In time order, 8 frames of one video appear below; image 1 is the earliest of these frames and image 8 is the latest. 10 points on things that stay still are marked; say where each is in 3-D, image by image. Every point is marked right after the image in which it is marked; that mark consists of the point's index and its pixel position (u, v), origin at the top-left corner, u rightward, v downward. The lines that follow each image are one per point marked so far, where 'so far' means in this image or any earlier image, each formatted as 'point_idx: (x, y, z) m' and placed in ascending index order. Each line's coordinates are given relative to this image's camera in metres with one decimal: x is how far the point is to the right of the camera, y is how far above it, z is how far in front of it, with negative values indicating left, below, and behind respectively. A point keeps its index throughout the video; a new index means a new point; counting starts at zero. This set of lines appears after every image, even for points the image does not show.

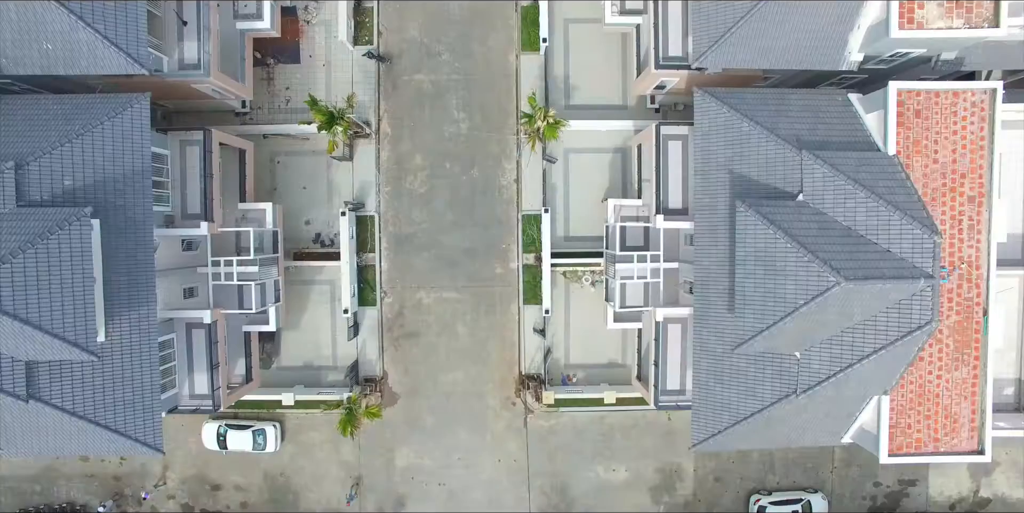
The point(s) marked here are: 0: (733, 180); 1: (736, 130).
0: (+4.5, +1.5, +13.7) m
1: (+4.6, +2.6, +13.6) m
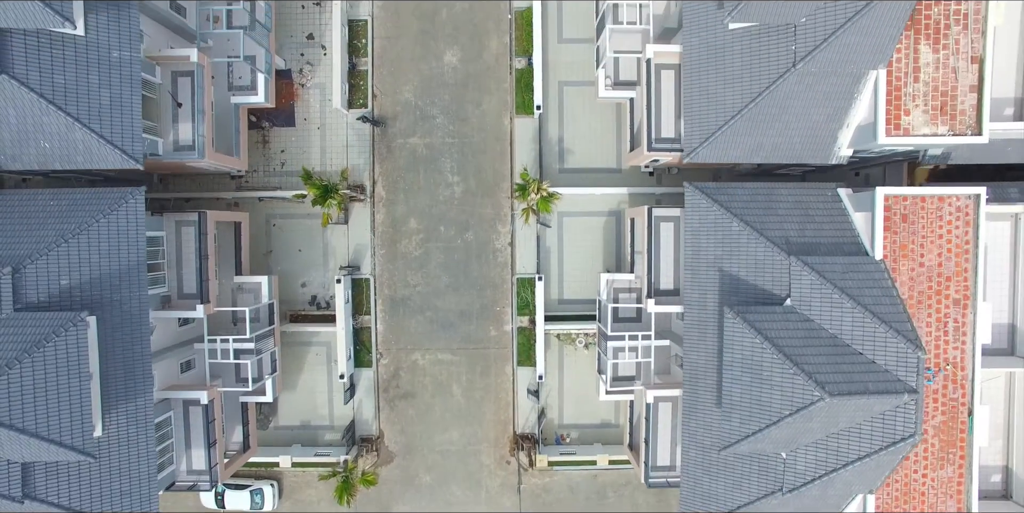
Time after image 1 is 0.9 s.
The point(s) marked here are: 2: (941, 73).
0: (+4.4, -0.5, +13.8) m
1: (+4.4, +0.6, +13.8) m
2: (+8.3, +3.6, +13.0) m
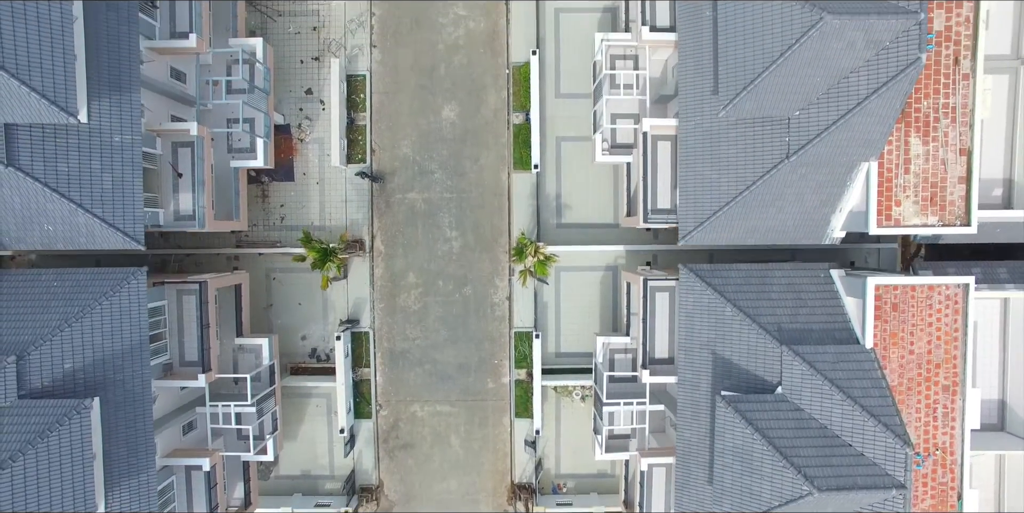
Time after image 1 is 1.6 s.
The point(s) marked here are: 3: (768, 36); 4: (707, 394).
0: (+4.3, -2.2, +14.0) m
1: (+4.3, -1.2, +14.0) m
2: (+8.3, +1.8, +13.2) m
3: (+4.8, +4.0, +12.4) m
4: (+4.1, -2.9, +14.2) m
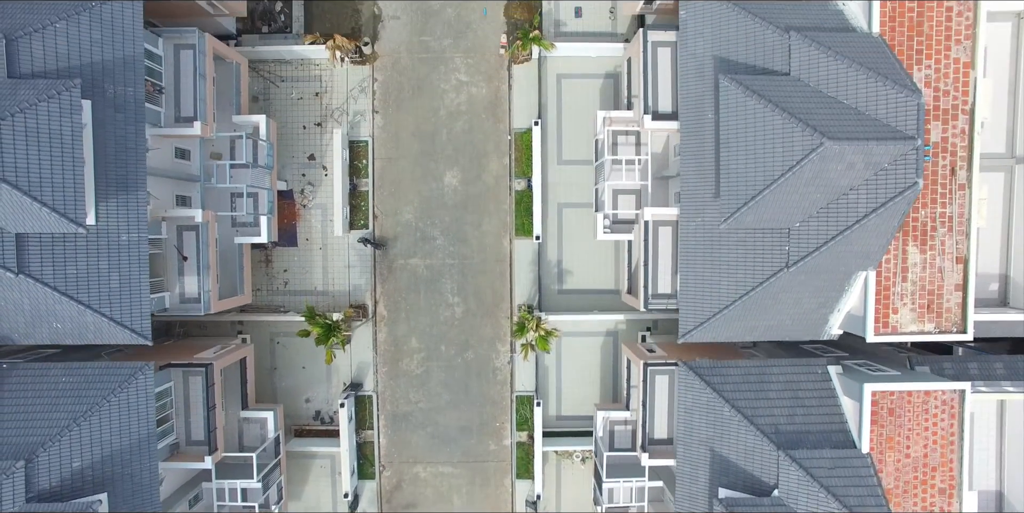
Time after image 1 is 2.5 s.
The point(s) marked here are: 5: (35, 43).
0: (+4.3, -4.3, +14.3) m
1: (+4.4, -3.3, +14.2) m
2: (+8.3, -0.3, +13.4) m
3: (+4.8, +1.9, +12.5) m
4: (+4.2, -5.0, +14.4) m
5: (-9.6, +4.3, +13.6) m
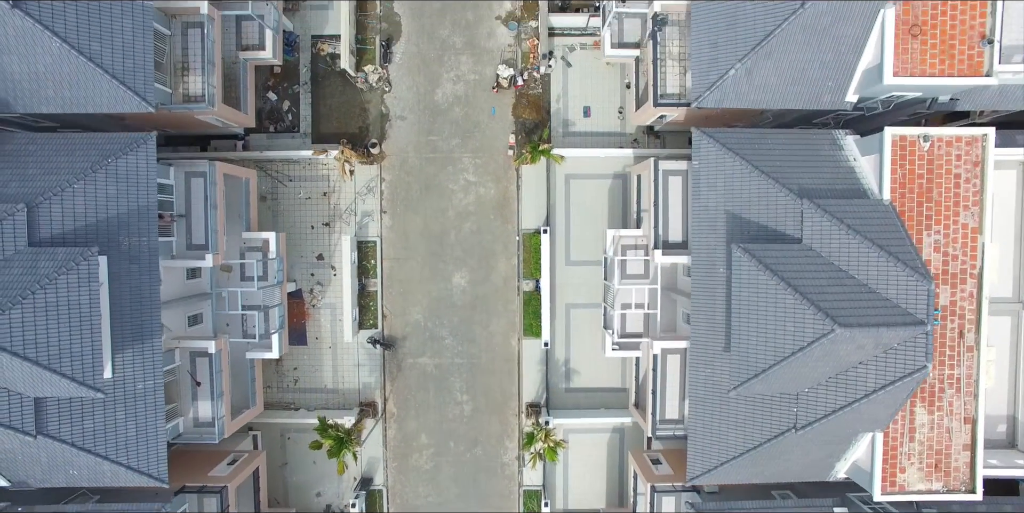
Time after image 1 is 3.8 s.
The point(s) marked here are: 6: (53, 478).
0: (+4.6, -7.6, +14.6) m
1: (+4.6, -6.5, +14.5) m
2: (+8.6, -3.6, +13.6) m
3: (+5.1, -1.4, +12.7) m
4: (+4.5, -8.3, +14.7) m
5: (-9.3, +1.1, +13.6) m
6: (-10.1, -4.9, +14.7) m
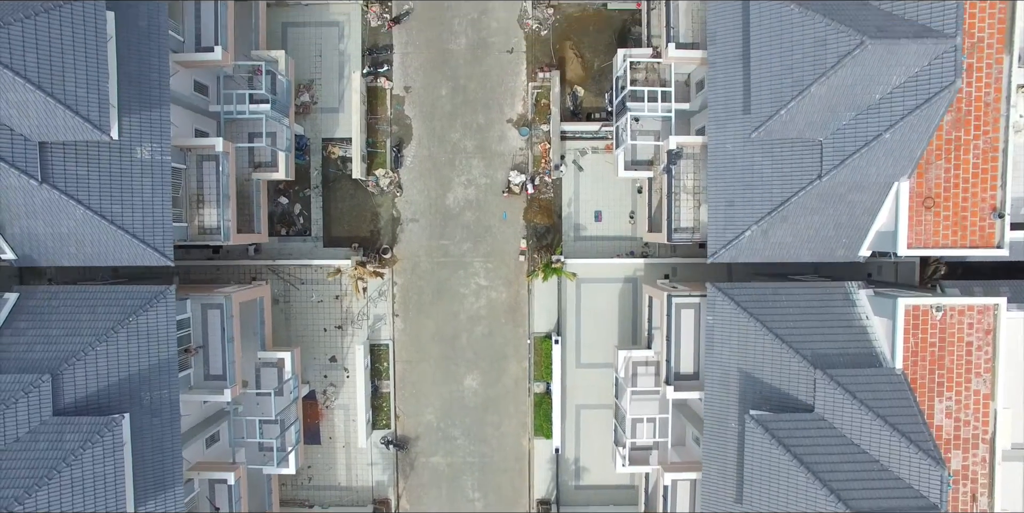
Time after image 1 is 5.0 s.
0: (+4.9, -10.9, +15.1) m
1: (+5.0, -9.9, +14.9) m
2: (+8.9, -6.9, +13.9) m
3: (+5.5, -4.8, +13.0) m
4: (+4.8, -11.6, +15.2) m
5: (-9.0, -2.3, +13.8) m
6: (-9.7, -8.3, +15.1) m
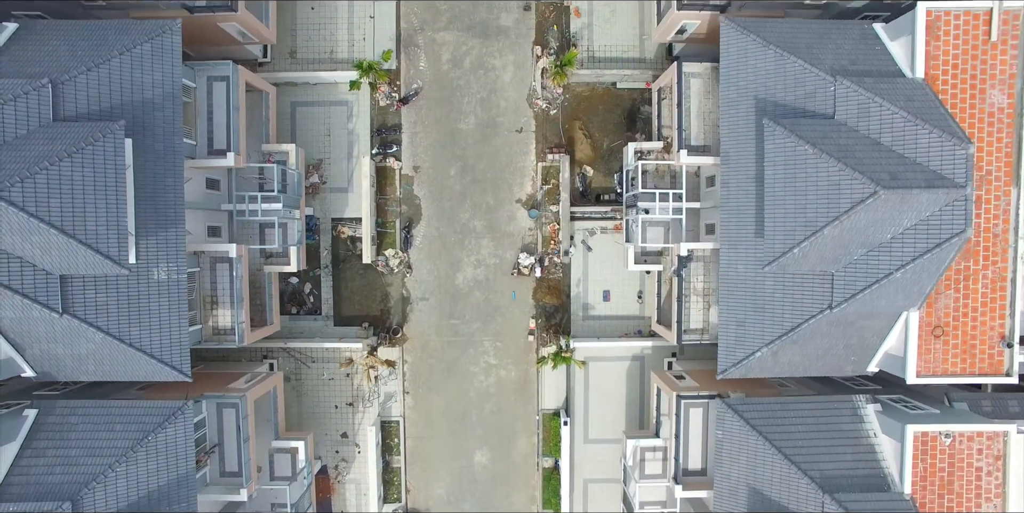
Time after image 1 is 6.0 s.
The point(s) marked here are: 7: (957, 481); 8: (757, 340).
0: (+5.3, -13.5, +15.5) m
1: (+5.3, -12.5, +15.3) m
2: (+9.2, -9.5, +14.3) m
3: (+5.8, -7.4, +13.3) m
4: (+5.1, -14.1, +15.7) m
5: (-8.7, -4.9, +14.0) m
6: (-9.4, -10.9, +15.4) m
7: (+9.1, -4.6, +13.8) m
8: (+5.2, -1.8, +14.3) m
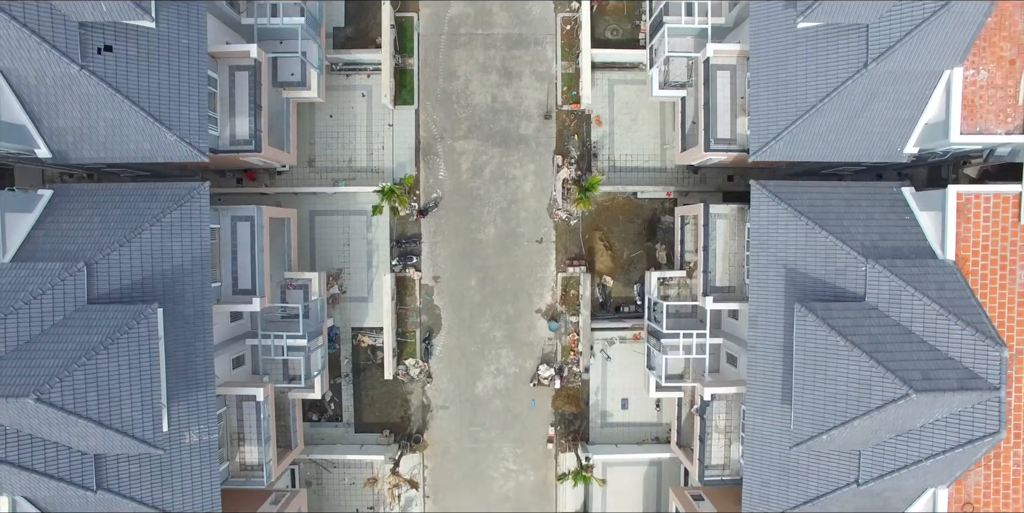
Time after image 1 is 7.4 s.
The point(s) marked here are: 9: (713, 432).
0: (+5.9, -17.0, +16.1) m
1: (+5.9, -16.0, +15.8) m
2: (+9.9, -13.1, +14.7) m
3: (+6.4, -11.0, +13.7) m
4: (+5.7, -17.7, +16.3) m
5: (-8.0, -8.5, +14.2) m
6: (-8.8, -14.4, +15.8) m
7: (+9.8, -8.2, +14.1) m
8: (+5.9, -5.3, +14.5) m
9: (+5.1, -4.5, +17.0) m
